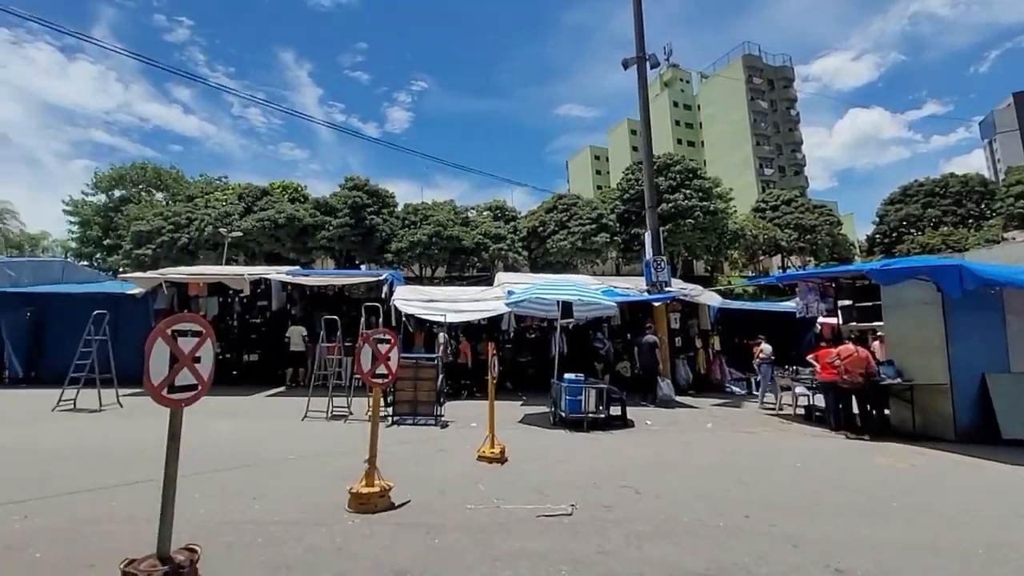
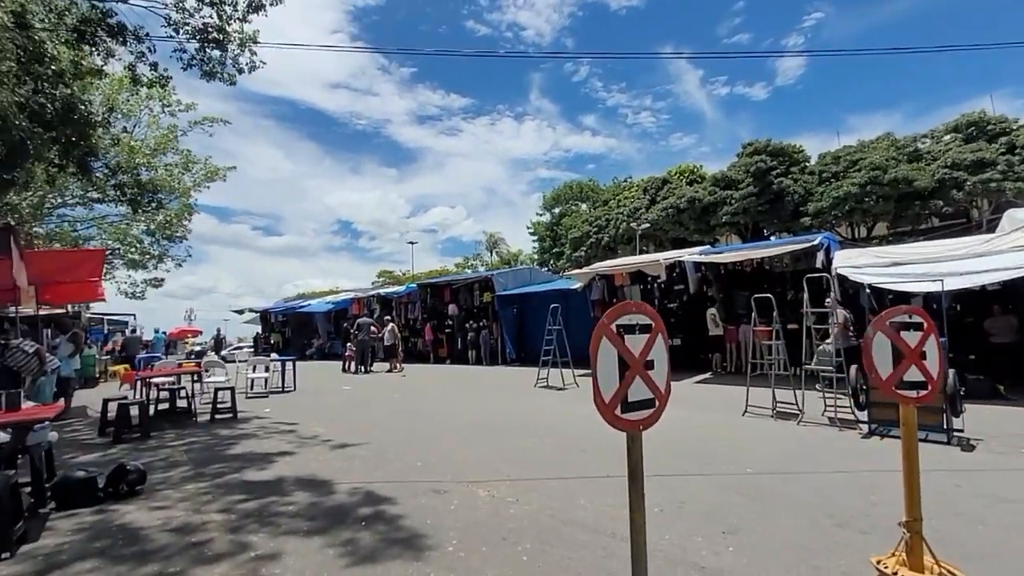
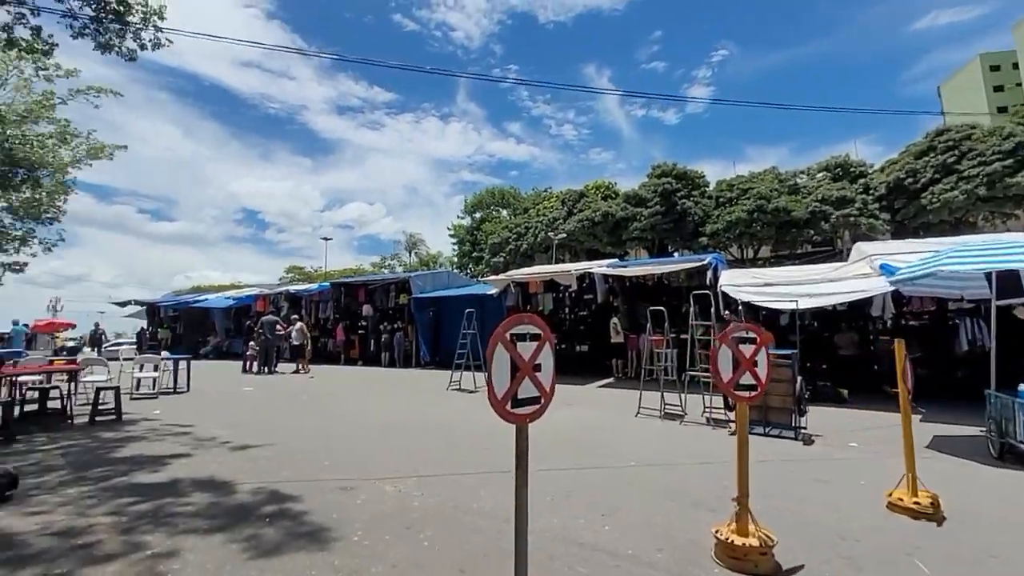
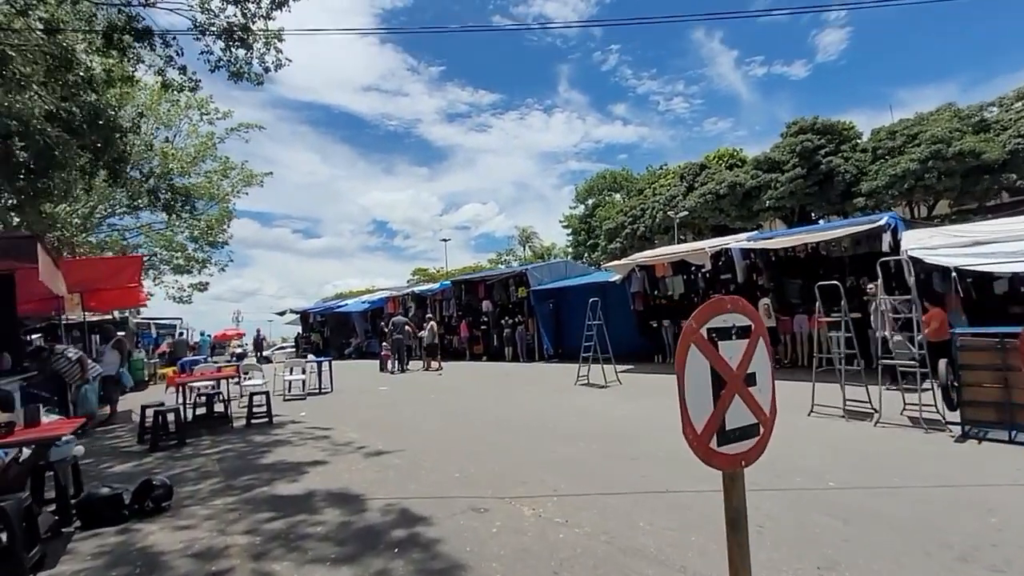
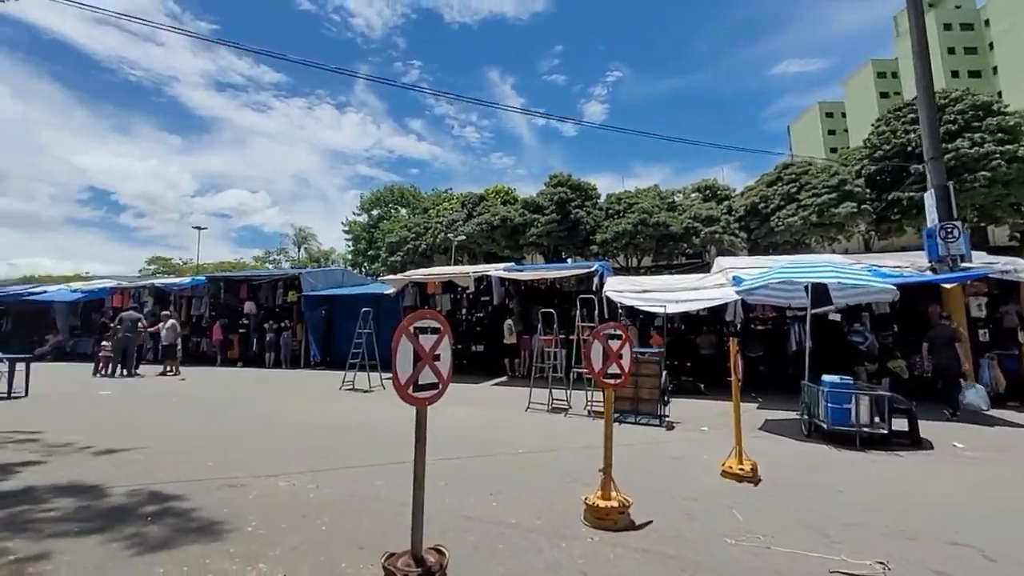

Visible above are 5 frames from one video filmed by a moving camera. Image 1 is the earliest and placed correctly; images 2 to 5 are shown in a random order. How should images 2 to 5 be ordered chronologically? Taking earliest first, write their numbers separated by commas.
5, 3, 2, 4
